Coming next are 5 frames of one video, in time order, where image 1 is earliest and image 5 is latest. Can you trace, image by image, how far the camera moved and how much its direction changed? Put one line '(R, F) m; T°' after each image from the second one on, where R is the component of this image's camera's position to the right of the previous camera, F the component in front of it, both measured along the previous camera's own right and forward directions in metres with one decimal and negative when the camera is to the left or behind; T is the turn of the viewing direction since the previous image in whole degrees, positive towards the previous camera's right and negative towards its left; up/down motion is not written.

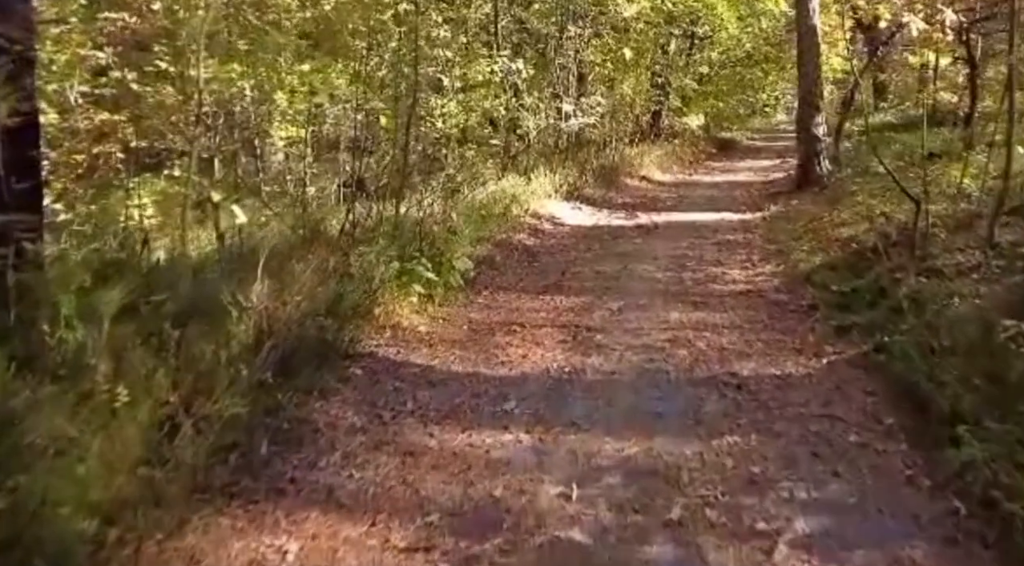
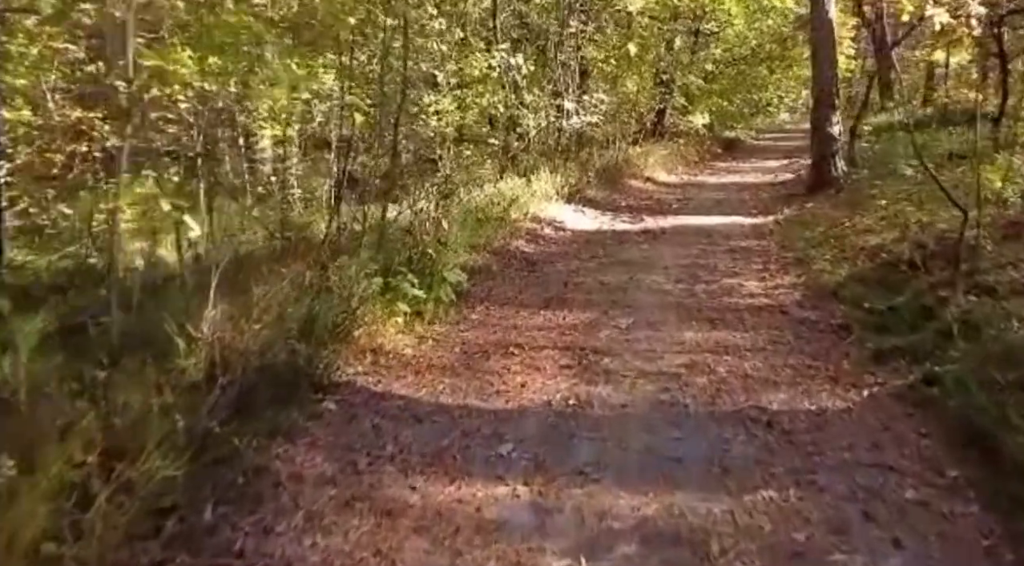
(0.0, +0.7) m; 0°
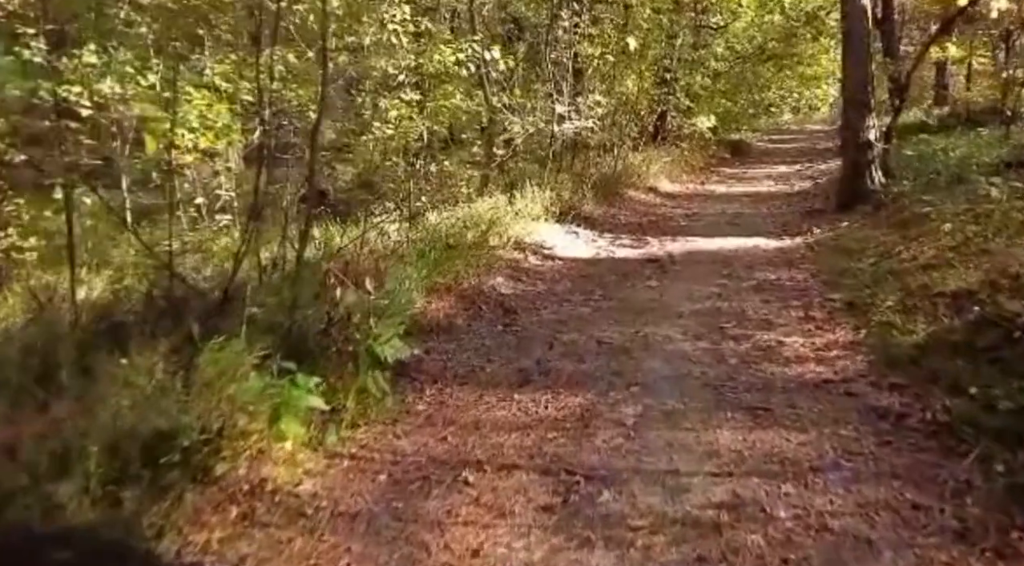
(+0.2, +2.0) m; 0°
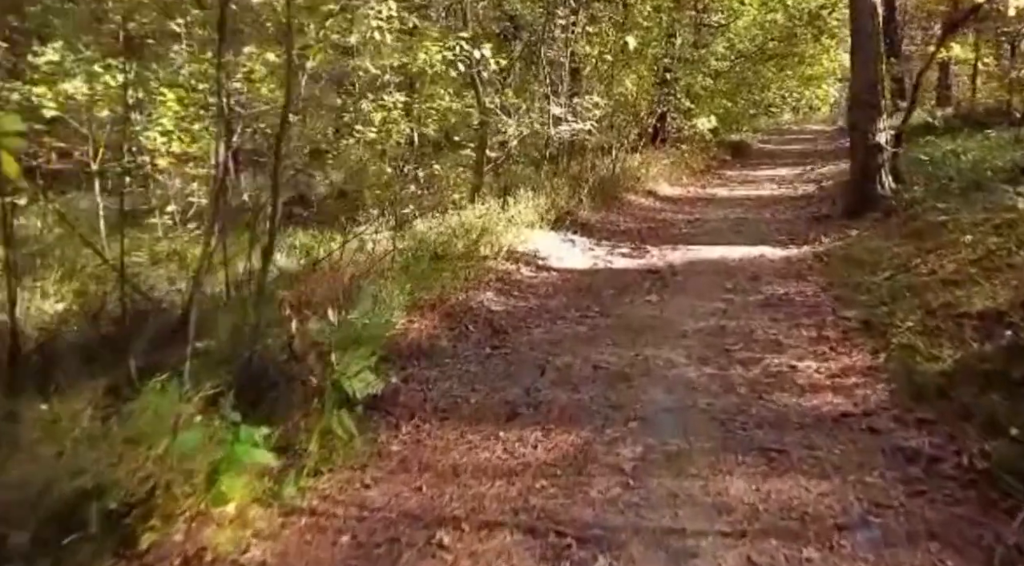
(+0.1, +0.5) m; 0°
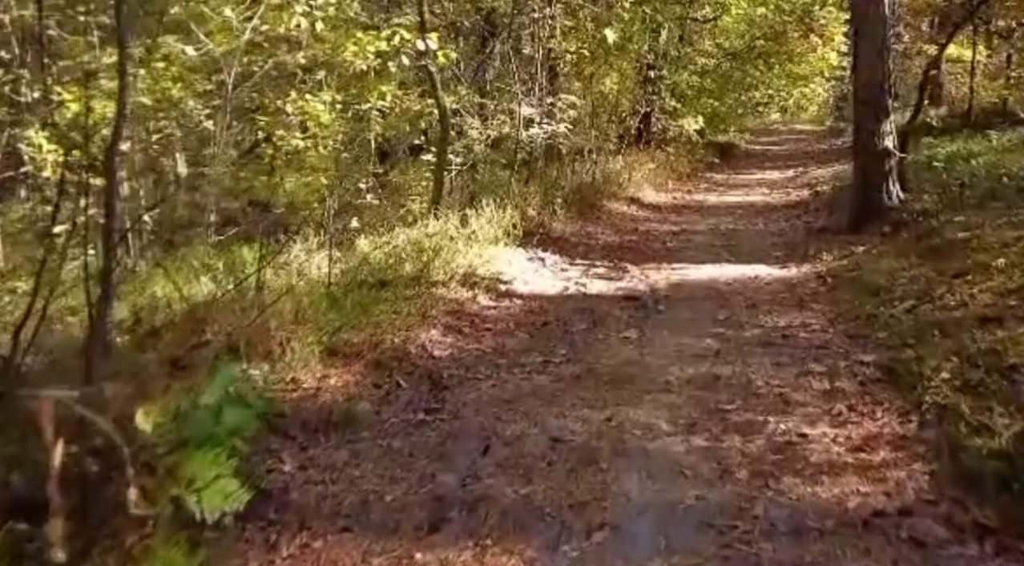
(+0.3, +1.3) m; +1°
